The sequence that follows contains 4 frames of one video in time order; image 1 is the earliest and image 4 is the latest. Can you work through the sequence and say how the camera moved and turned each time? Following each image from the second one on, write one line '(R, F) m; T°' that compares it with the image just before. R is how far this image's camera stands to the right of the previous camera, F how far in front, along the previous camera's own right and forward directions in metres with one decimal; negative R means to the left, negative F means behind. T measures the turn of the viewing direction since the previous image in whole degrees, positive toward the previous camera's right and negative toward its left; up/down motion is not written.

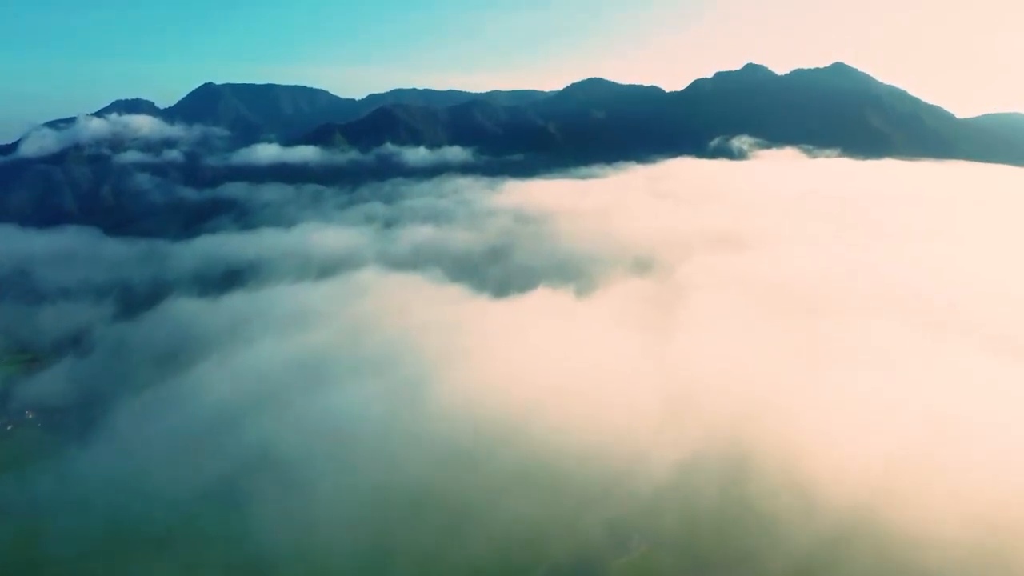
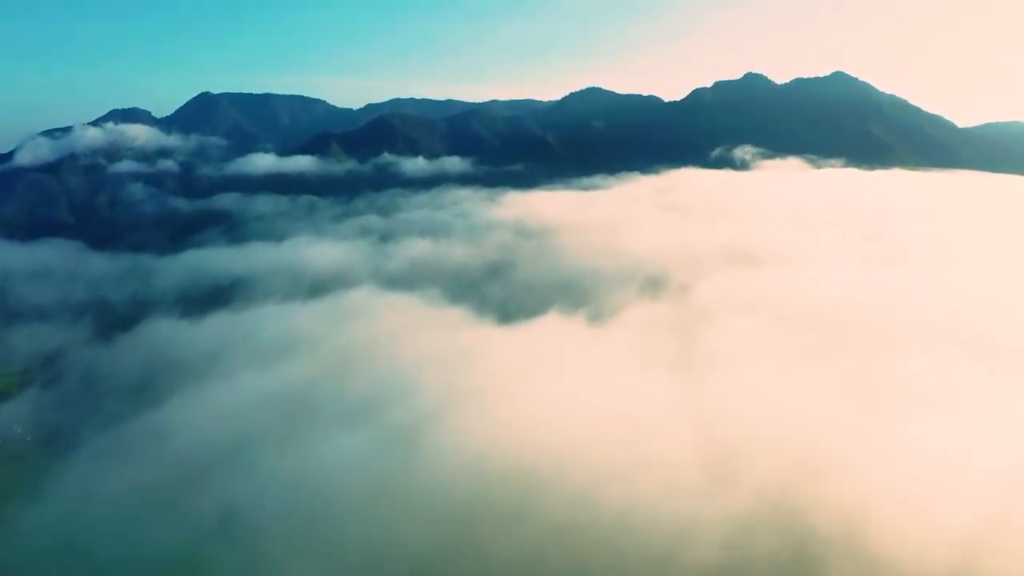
(-0.5, +4.2) m; 0°
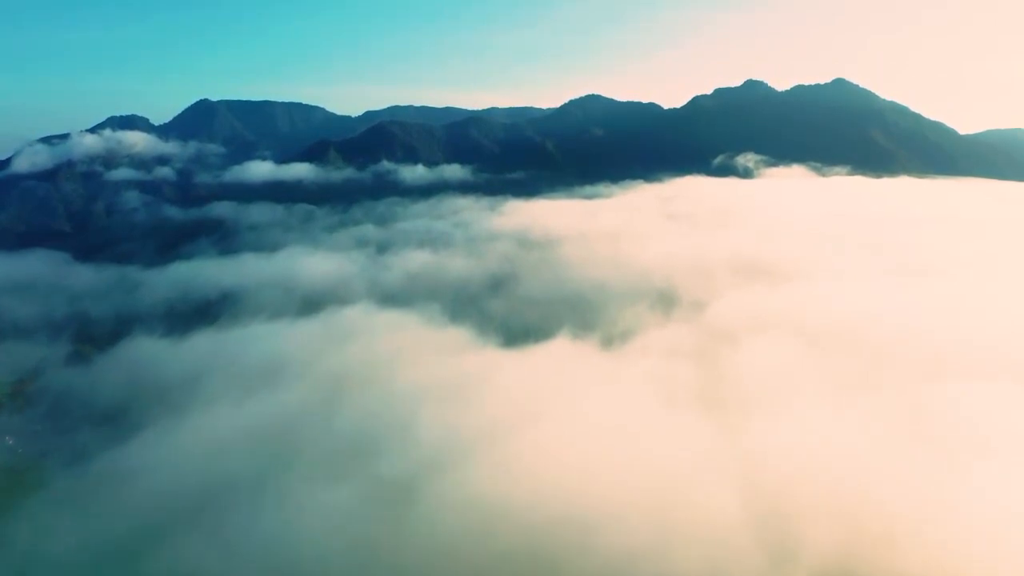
(-0.5, +3.8) m; 0°
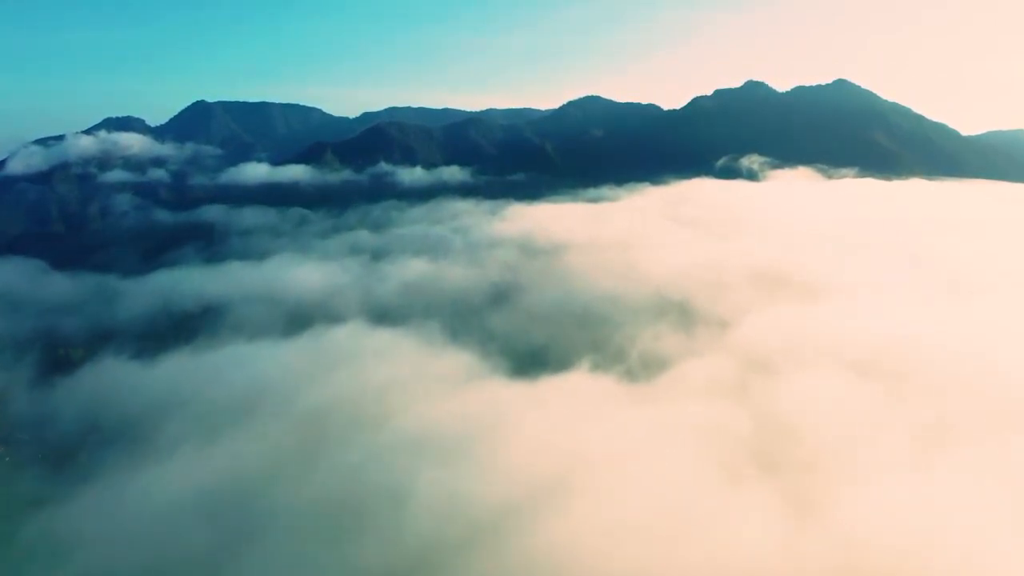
(-0.5, +4.8) m; 0°
